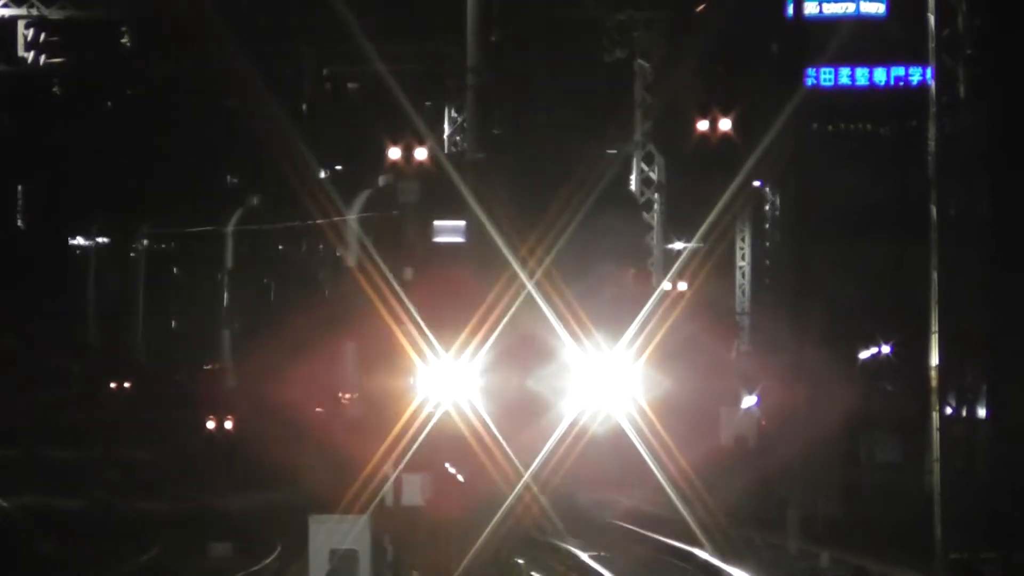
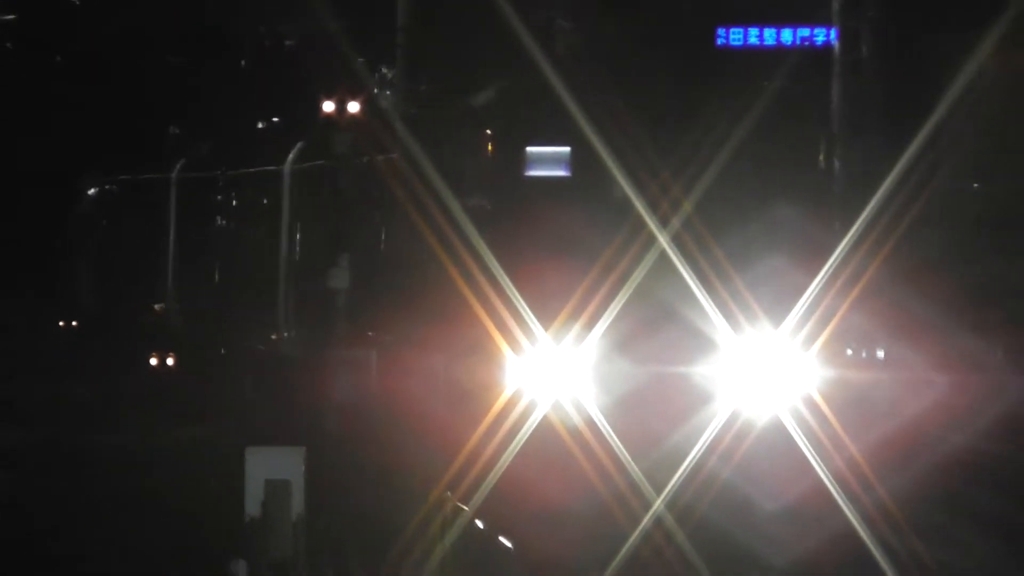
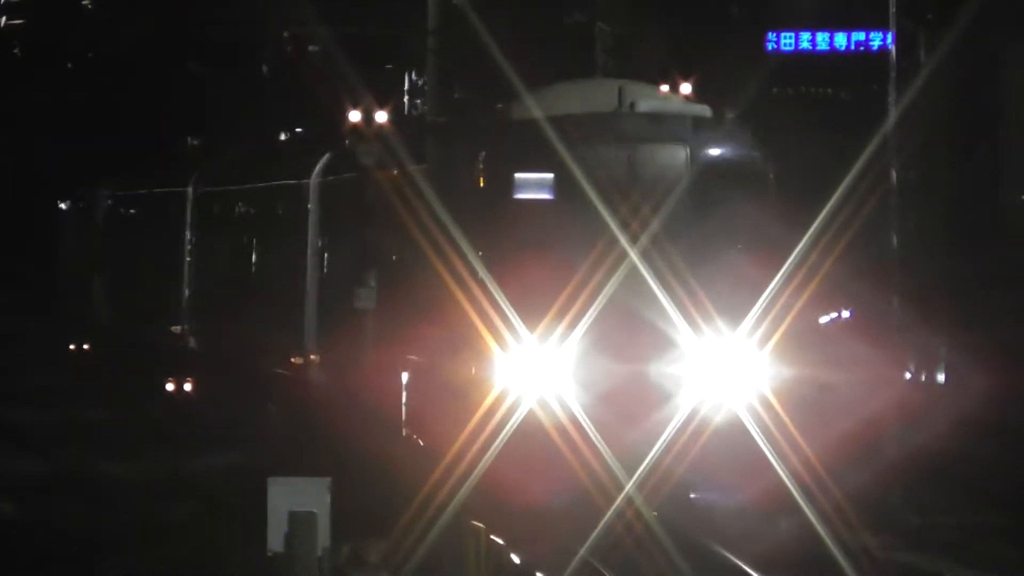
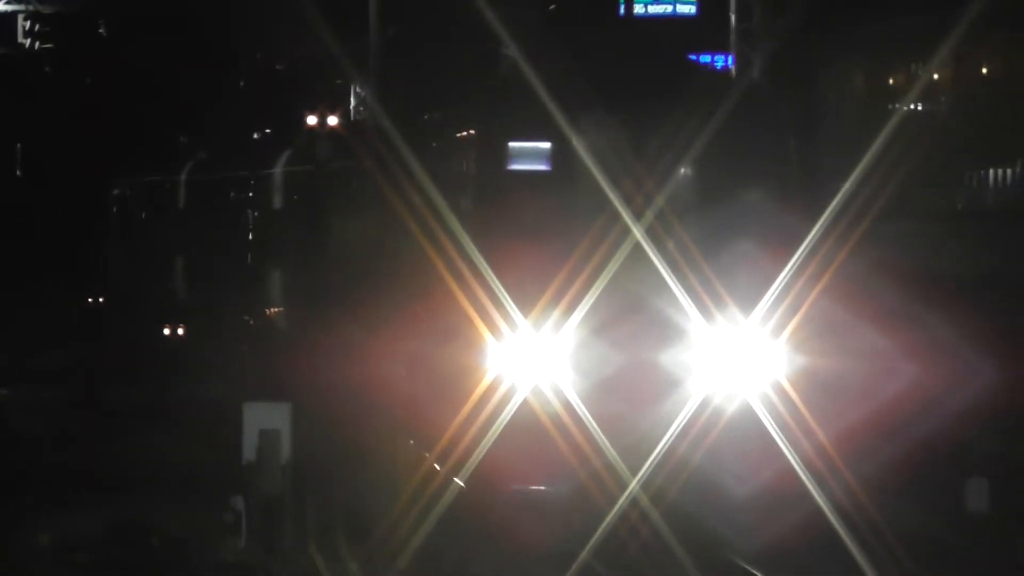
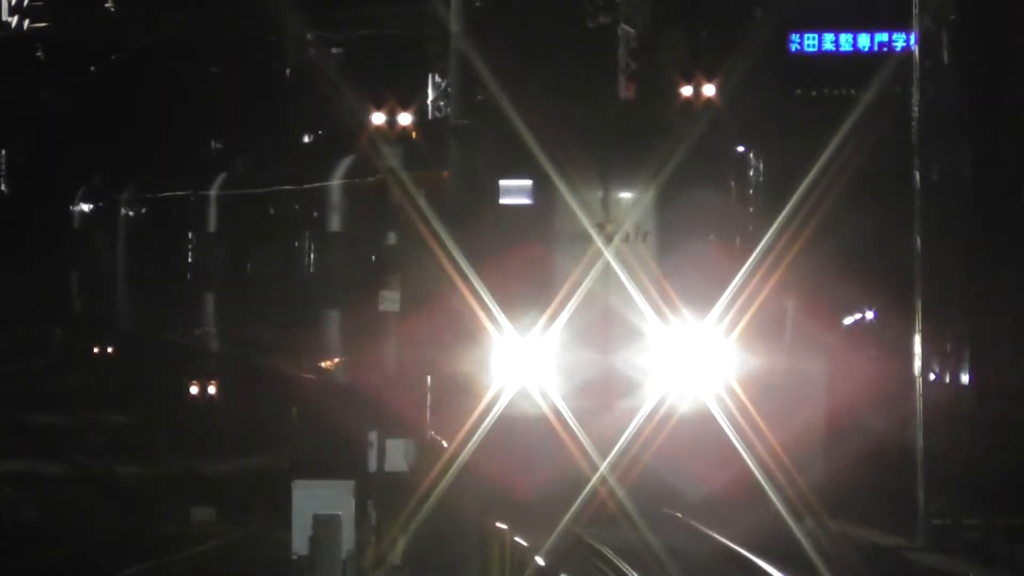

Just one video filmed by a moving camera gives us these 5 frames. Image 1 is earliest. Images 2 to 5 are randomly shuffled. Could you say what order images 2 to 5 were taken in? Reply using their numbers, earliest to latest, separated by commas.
5, 3, 2, 4
